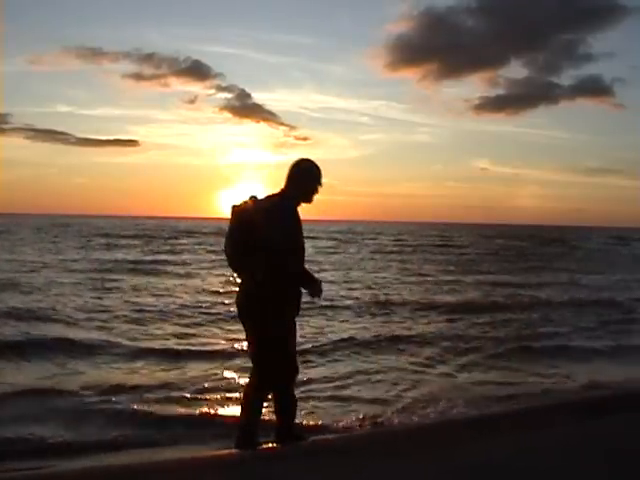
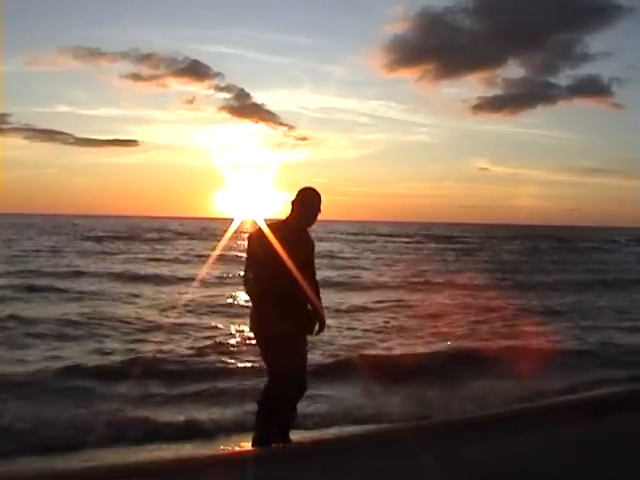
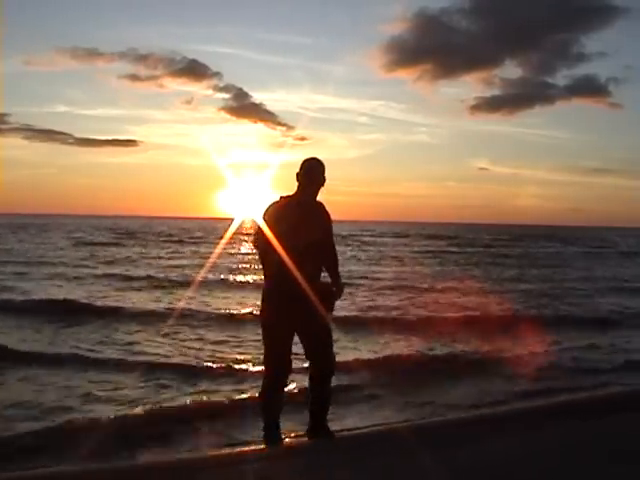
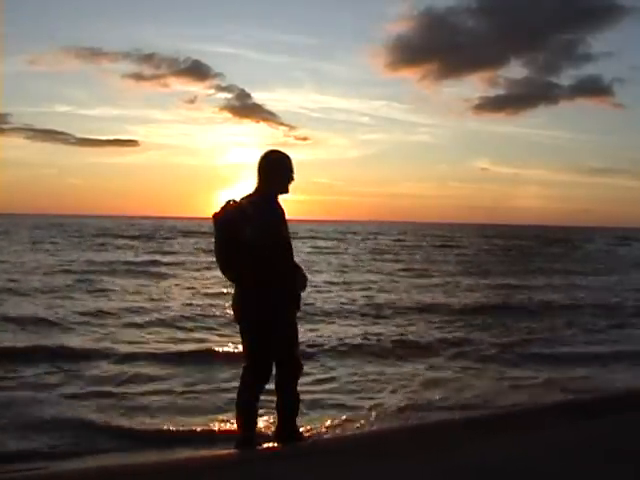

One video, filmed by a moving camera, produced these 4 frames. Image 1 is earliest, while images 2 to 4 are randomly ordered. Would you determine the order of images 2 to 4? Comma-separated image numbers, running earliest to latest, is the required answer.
4, 2, 3
